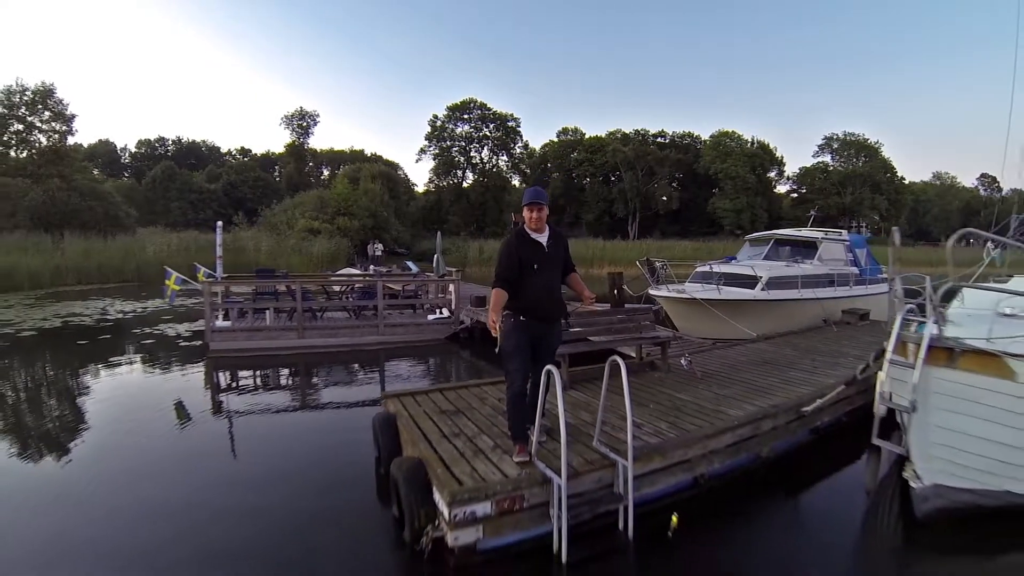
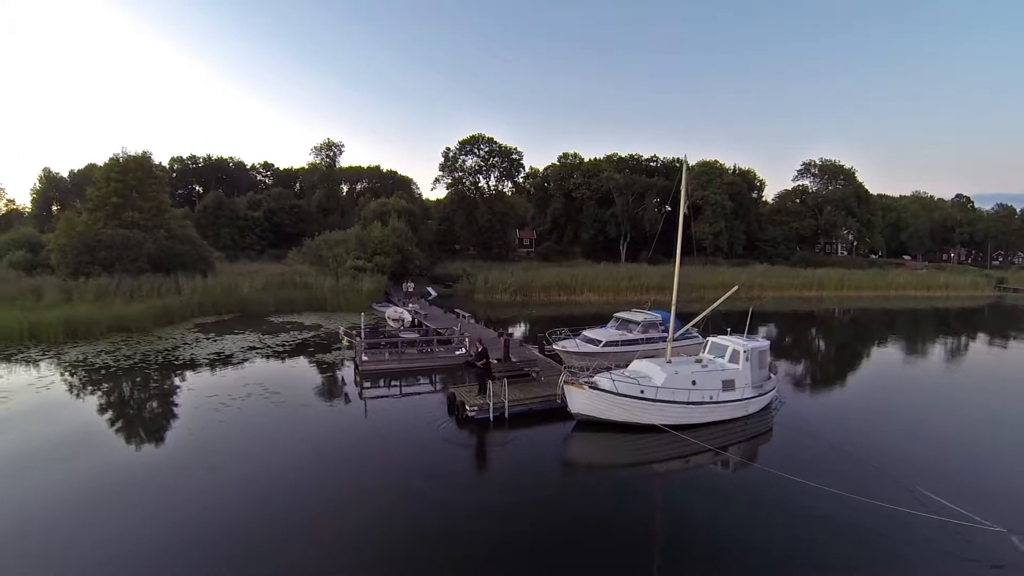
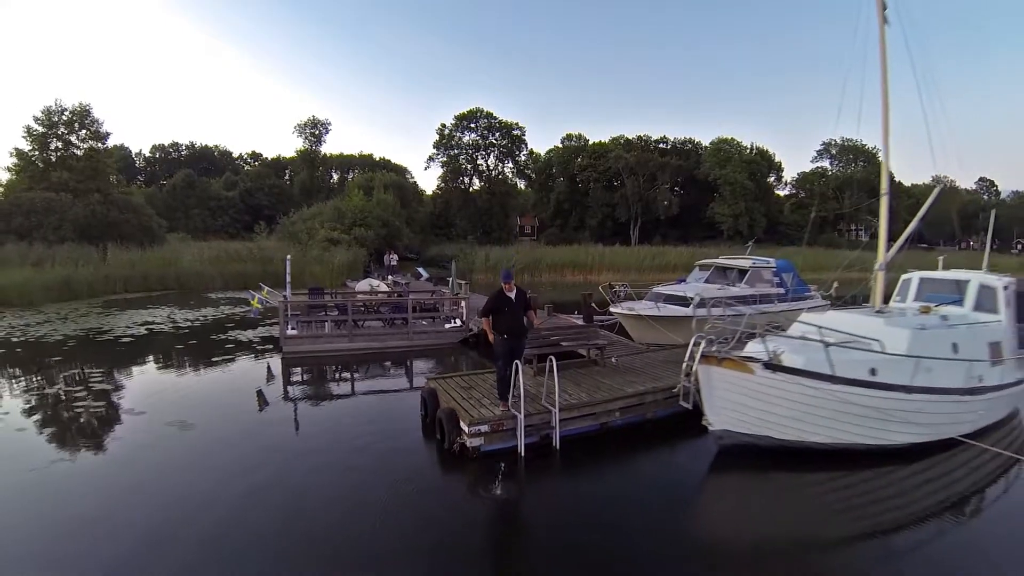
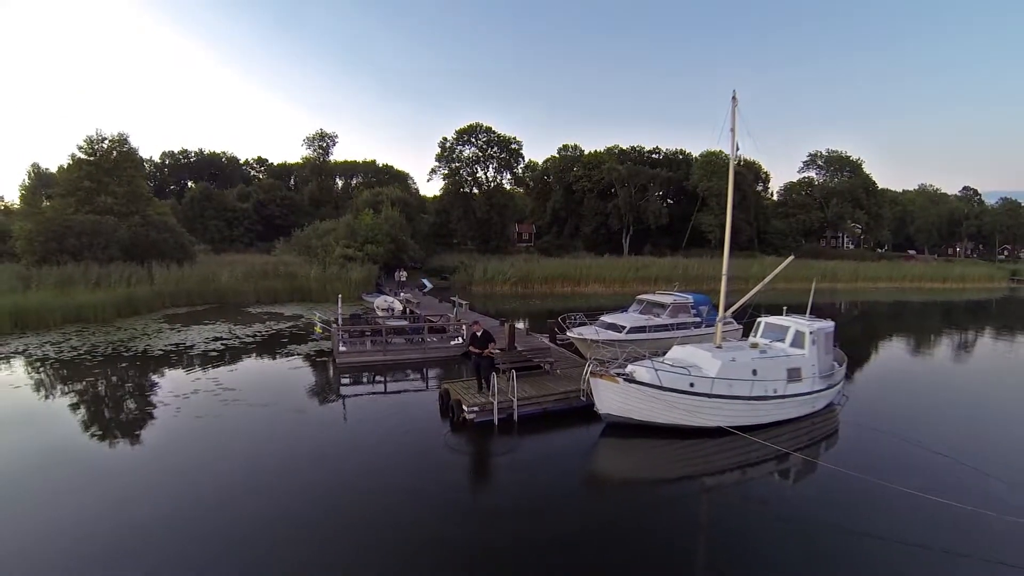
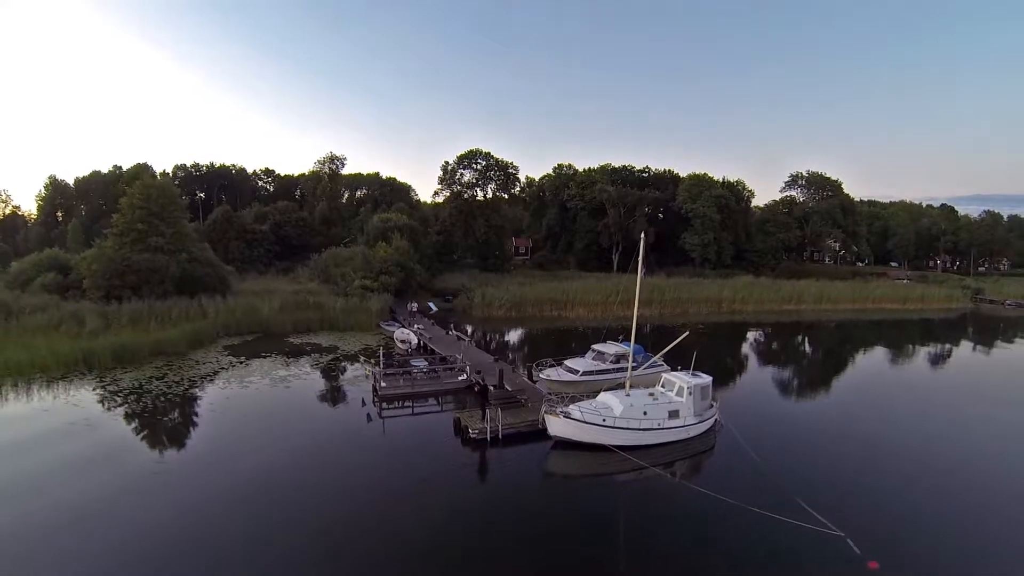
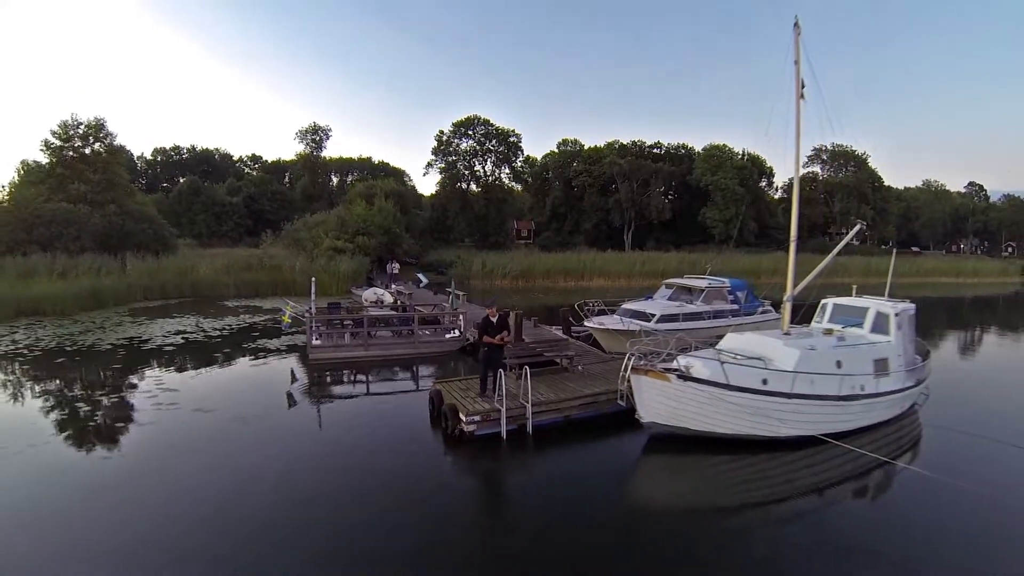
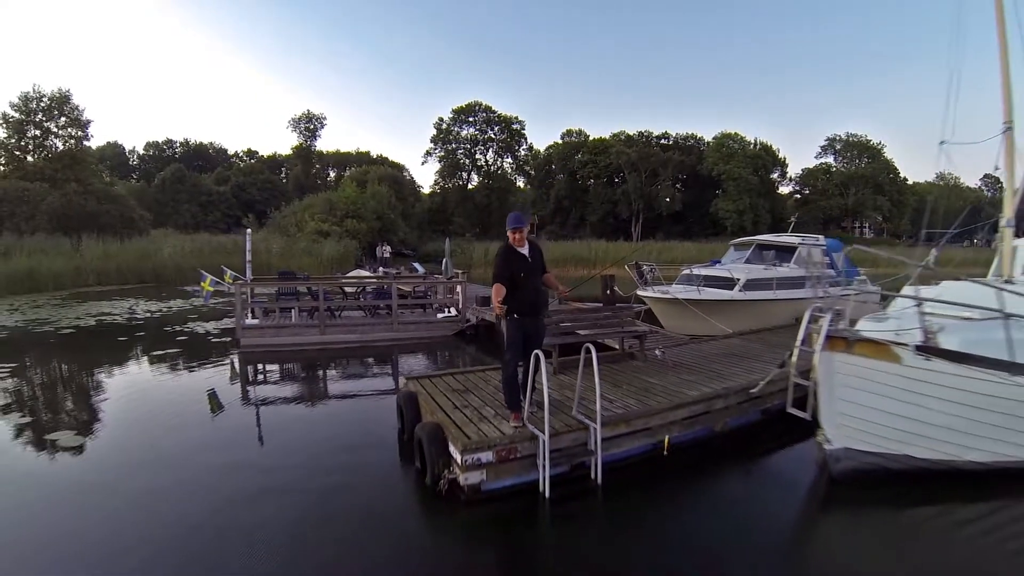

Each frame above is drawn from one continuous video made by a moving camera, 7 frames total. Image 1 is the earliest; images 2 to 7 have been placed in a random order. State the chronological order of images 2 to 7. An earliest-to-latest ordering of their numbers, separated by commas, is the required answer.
7, 3, 6, 4, 2, 5
